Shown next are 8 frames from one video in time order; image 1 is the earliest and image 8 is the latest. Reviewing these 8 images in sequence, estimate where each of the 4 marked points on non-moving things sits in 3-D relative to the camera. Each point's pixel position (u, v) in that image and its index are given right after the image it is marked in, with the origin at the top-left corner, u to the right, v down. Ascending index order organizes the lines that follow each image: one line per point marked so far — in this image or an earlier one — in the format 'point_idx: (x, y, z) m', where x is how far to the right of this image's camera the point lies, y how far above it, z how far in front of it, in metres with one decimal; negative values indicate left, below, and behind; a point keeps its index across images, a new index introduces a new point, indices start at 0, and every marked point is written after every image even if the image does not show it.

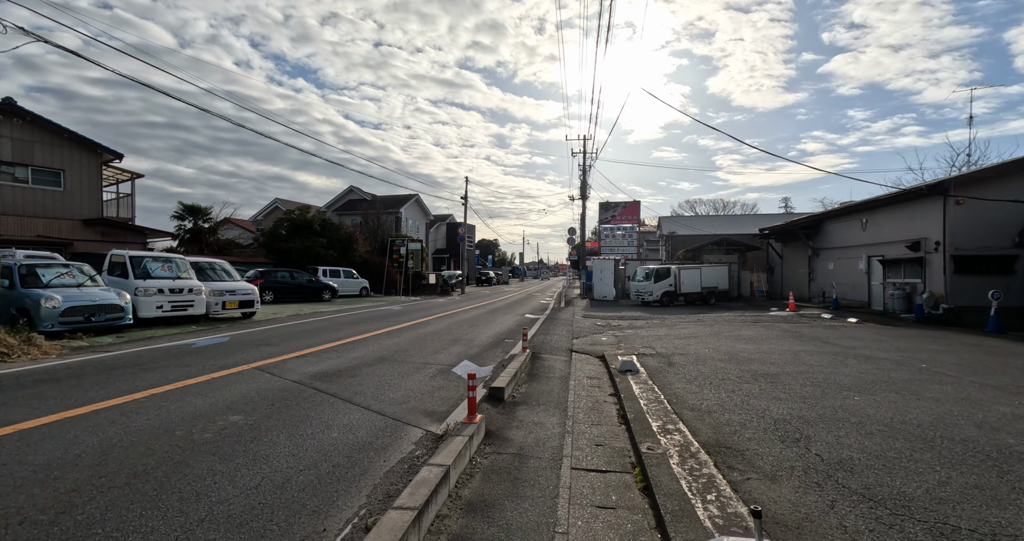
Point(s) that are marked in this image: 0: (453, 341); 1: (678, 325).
0: (-1.4, -1.8, +10.2) m
1: (+5.5, -1.9, +13.7) m
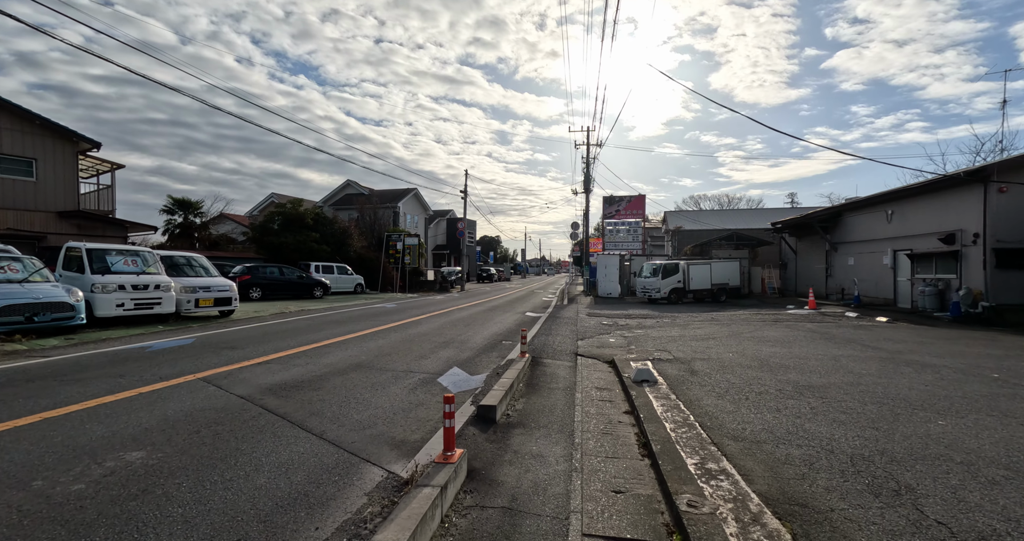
0: (-1.5, -1.7, +9.2) m
1: (+5.5, -1.7, +12.6) m
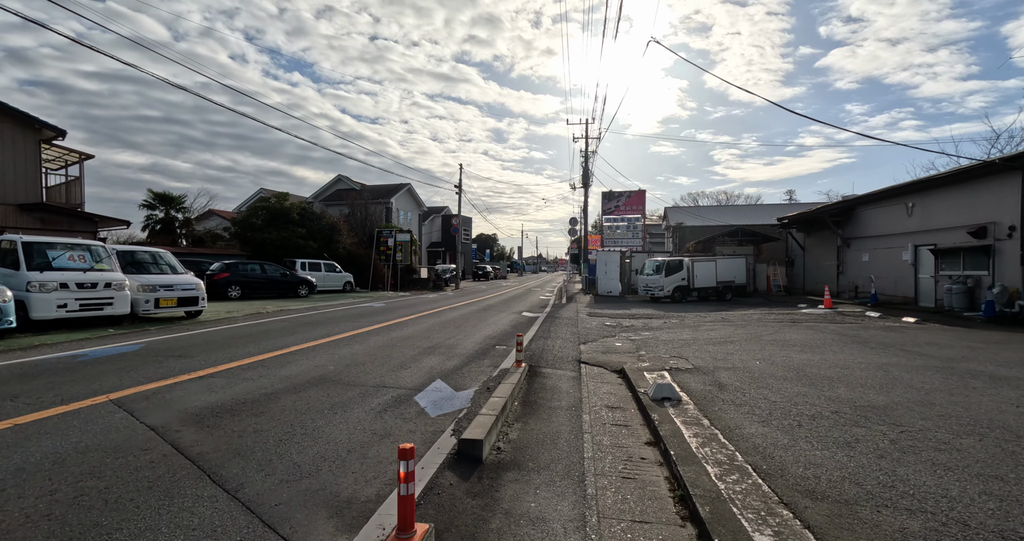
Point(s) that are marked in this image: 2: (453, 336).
0: (-1.6, -1.6, +8.1) m
1: (+5.3, -1.6, +11.6) m
2: (-1.4, -1.6, +10.0) m
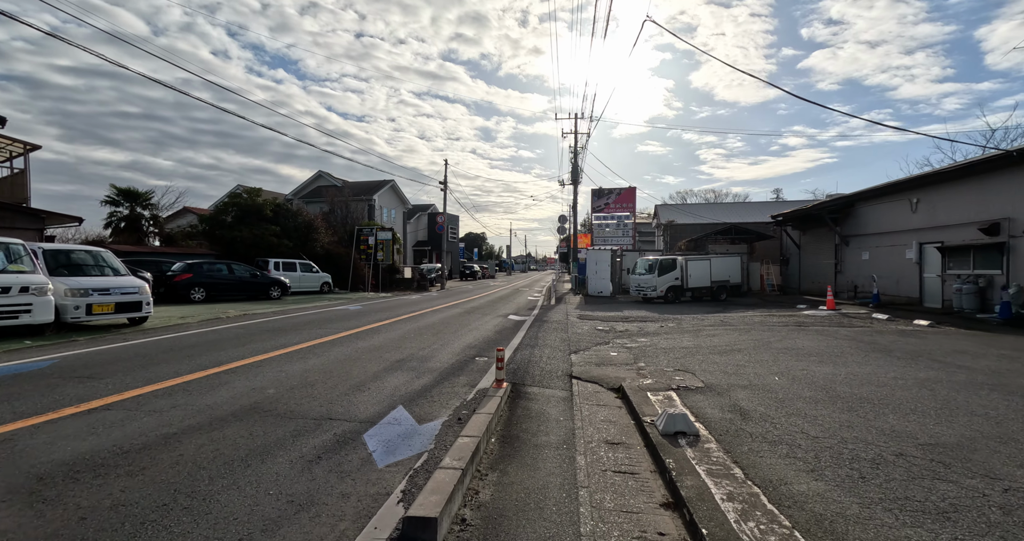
0: (-1.9, -1.6, +7.0) m
1: (+4.9, -1.6, +10.7) m
2: (-1.8, -1.6, +8.9) m
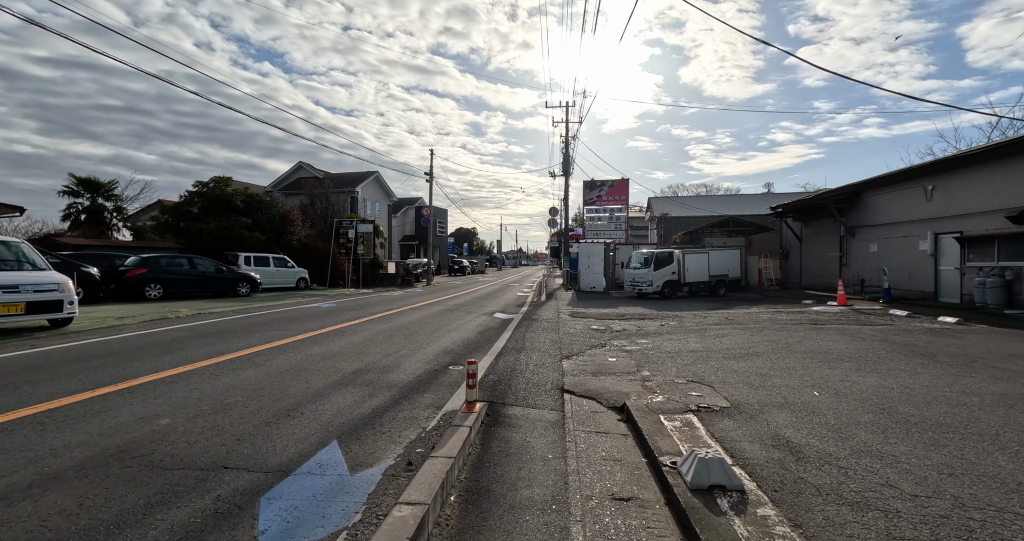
0: (-2.2, -1.5, +5.7) m
1: (+4.5, -1.4, +9.5) m
2: (-2.1, -1.5, +7.6) m
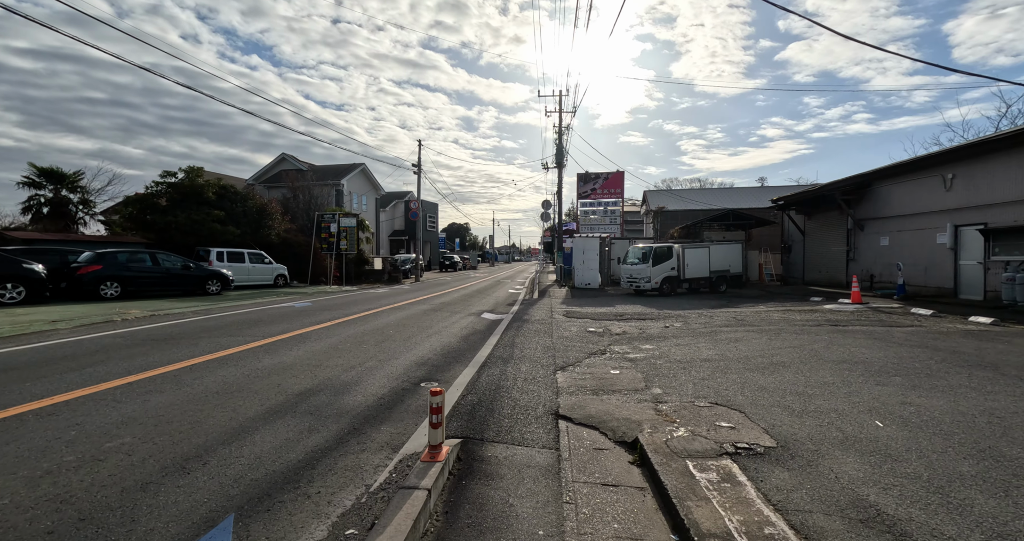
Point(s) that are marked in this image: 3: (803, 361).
0: (-2.4, -1.5, +4.6) m
1: (+4.3, -1.3, +8.5) m
2: (-2.3, -1.4, +6.5) m
3: (+4.4, -1.4, +6.2) m
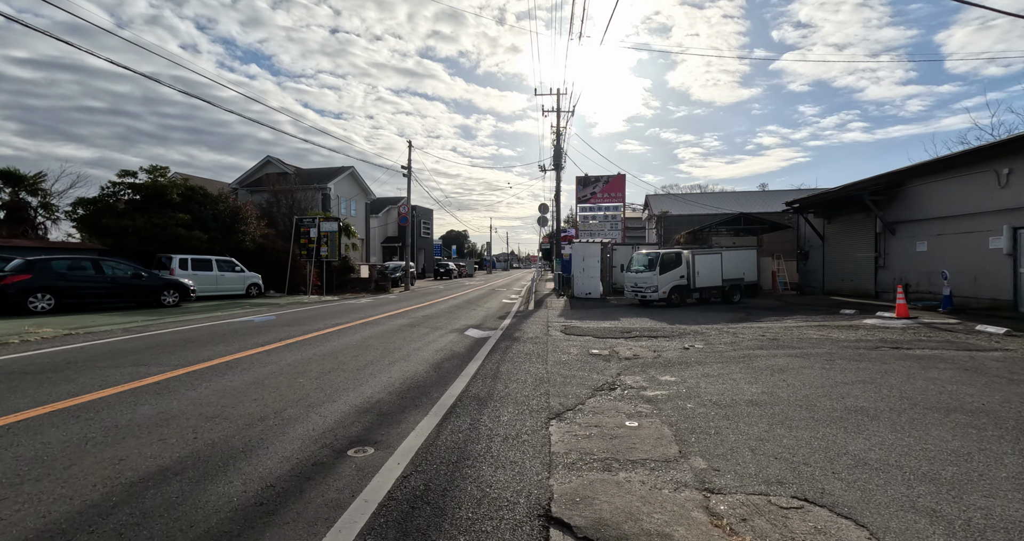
0: (-2.7, -1.6, +2.8) m
1: (+4.0, -1.5, +6.8) m
2: (-2.6, -1.6, +4.7) m
3: (+4.2, -1.5, +4.5) m
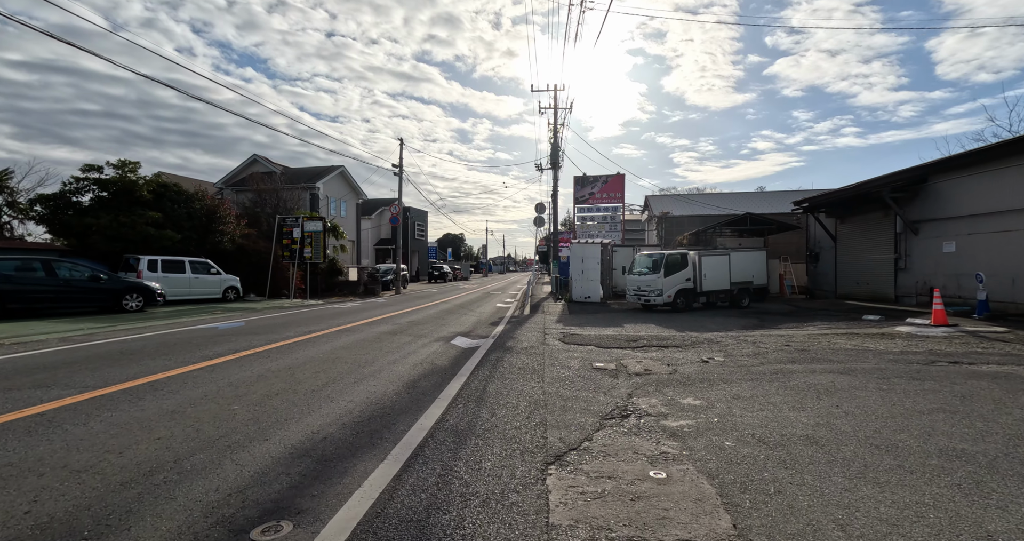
0: (-2.8, -1.5, +1.6) m
1: (+3.8, -1.5, +5.6) m
2: (-2.7, -1.5, +3.5) m
3: (+4.0, -1.5, +3.3) m
